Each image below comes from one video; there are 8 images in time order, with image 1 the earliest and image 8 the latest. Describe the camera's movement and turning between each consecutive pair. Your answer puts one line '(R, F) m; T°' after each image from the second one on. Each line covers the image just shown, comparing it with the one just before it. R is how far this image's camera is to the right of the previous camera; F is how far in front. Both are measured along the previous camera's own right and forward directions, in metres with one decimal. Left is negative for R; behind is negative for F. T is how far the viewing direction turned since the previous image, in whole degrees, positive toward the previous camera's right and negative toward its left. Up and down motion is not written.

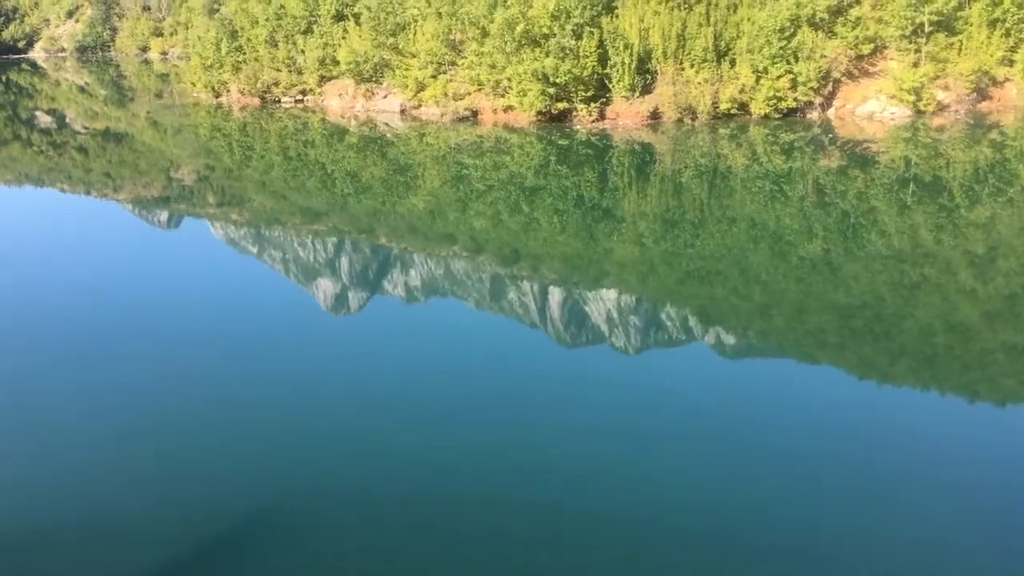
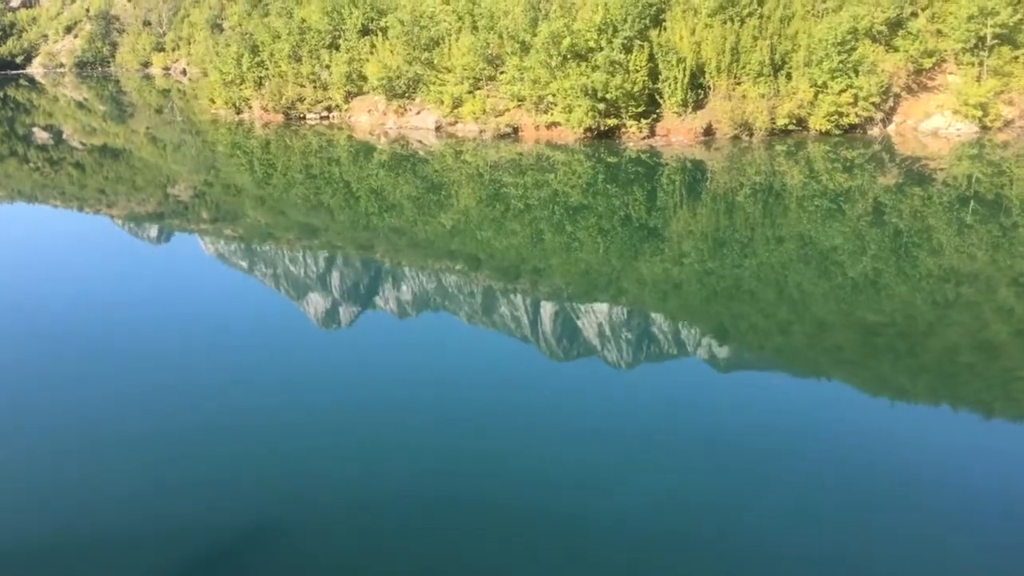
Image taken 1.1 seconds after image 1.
(-1.2, +0.8) m; +1°
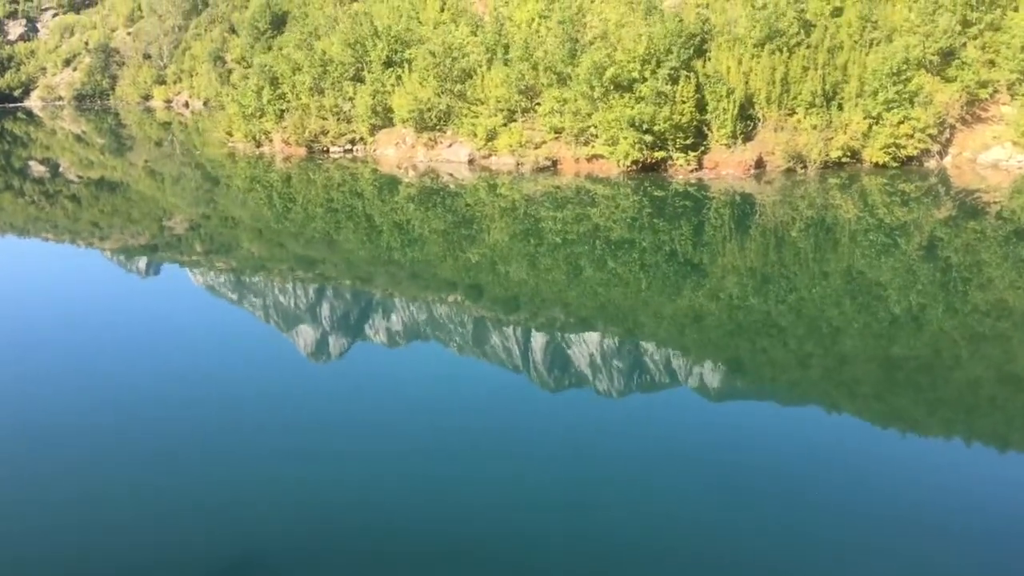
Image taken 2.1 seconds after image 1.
(-1.1, +0.7) m; +1°
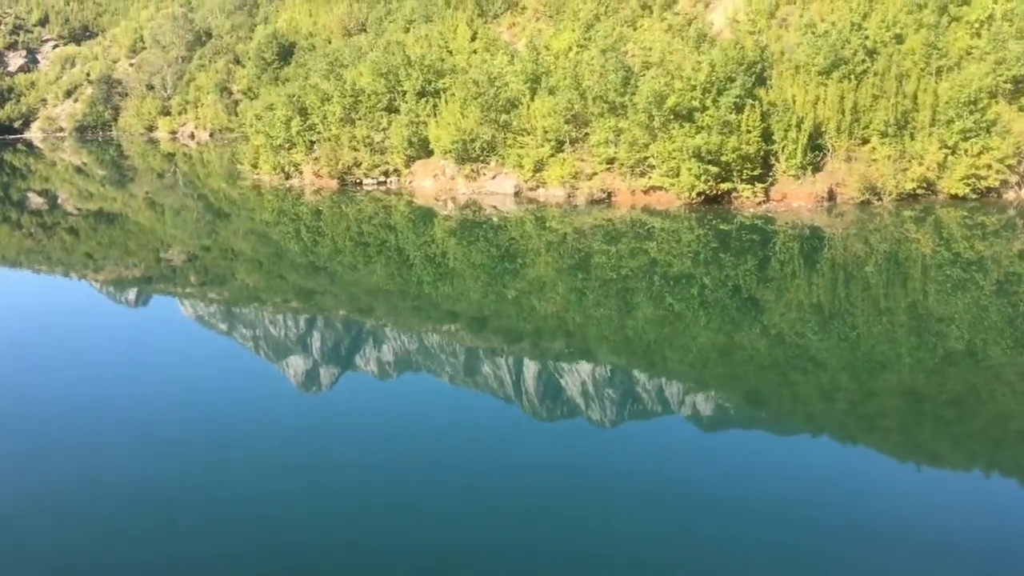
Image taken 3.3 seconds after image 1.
(-1.3, +0.9) m; +1°
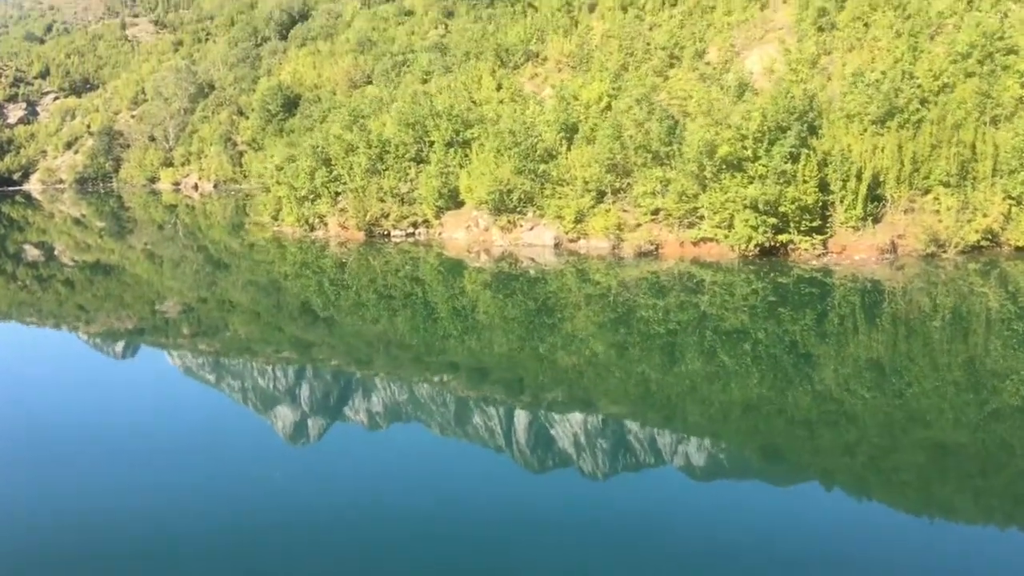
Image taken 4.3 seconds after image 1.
(-1.1, +0.7) m; +1°
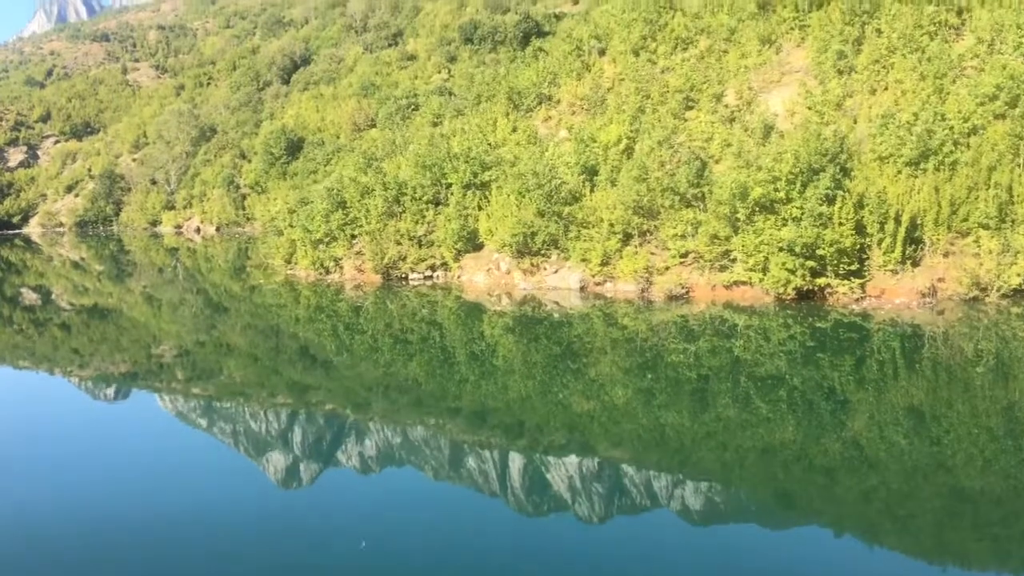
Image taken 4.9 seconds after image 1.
(-0.7, +0.4) m; 0°
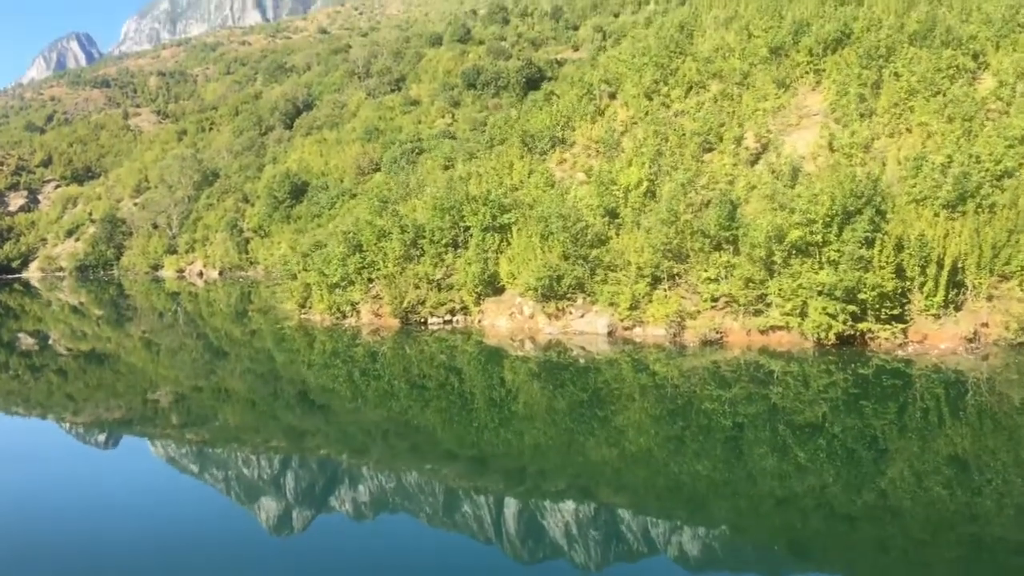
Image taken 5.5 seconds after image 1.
(-0.7, +0.4) m; 0°
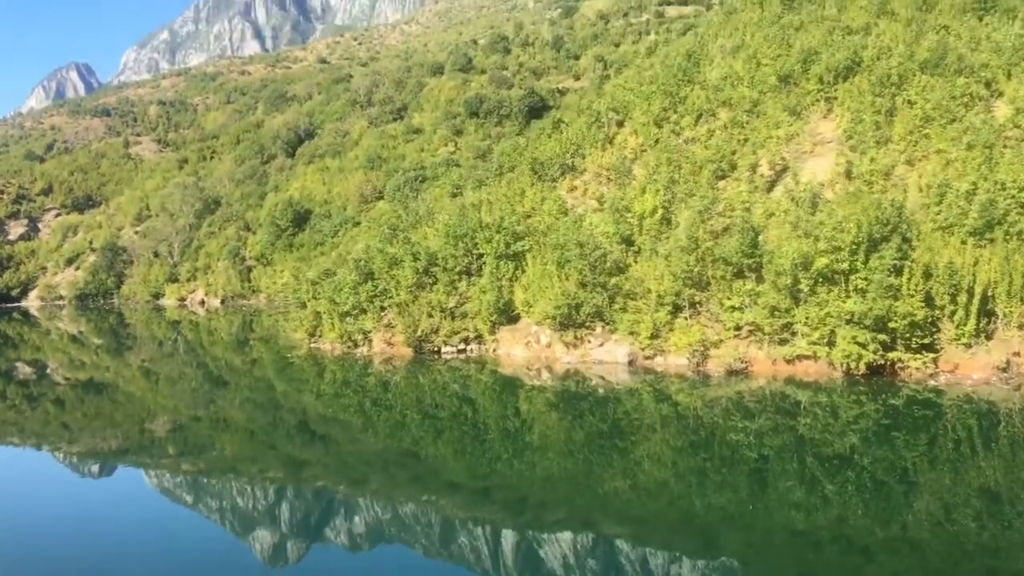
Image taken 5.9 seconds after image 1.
(-0.5, +0.3) m; 0°
